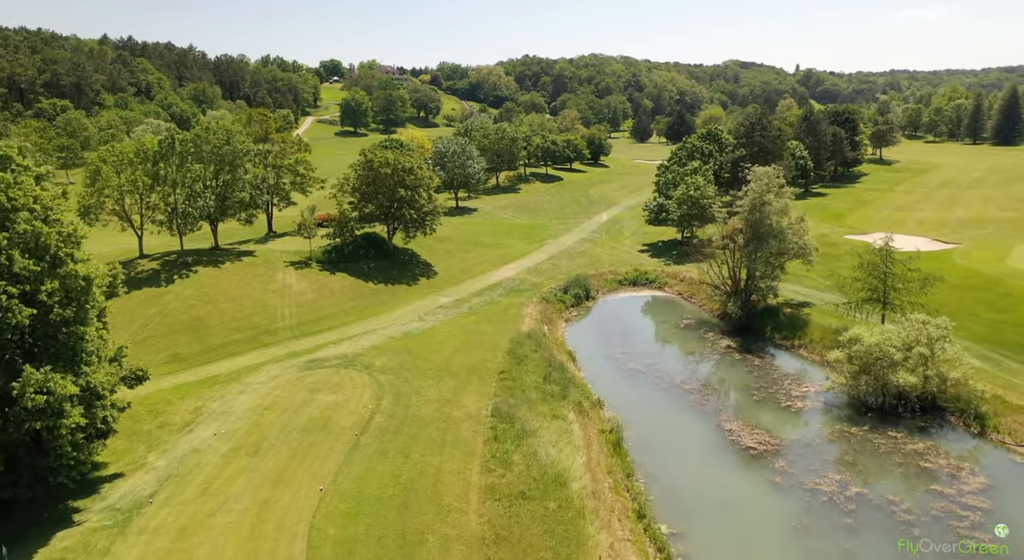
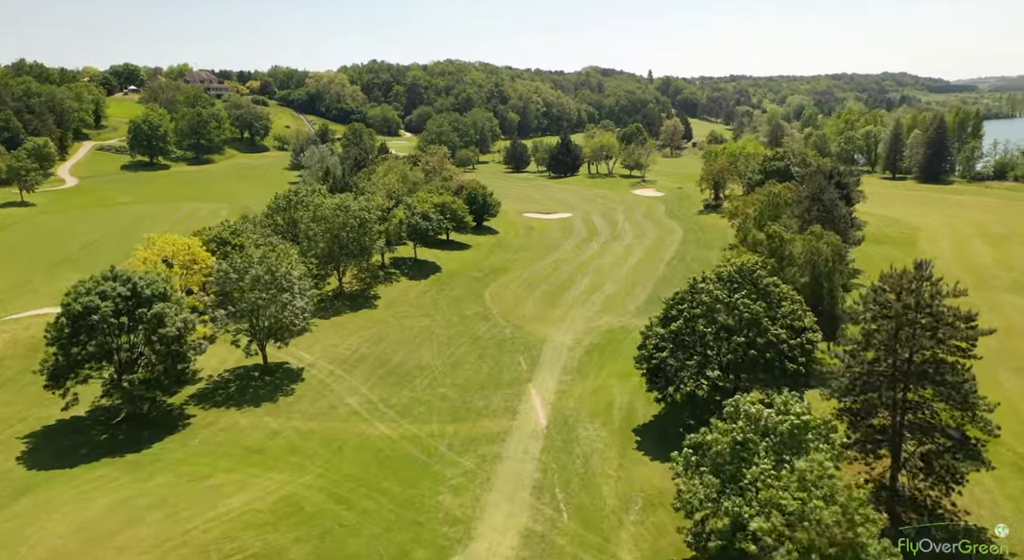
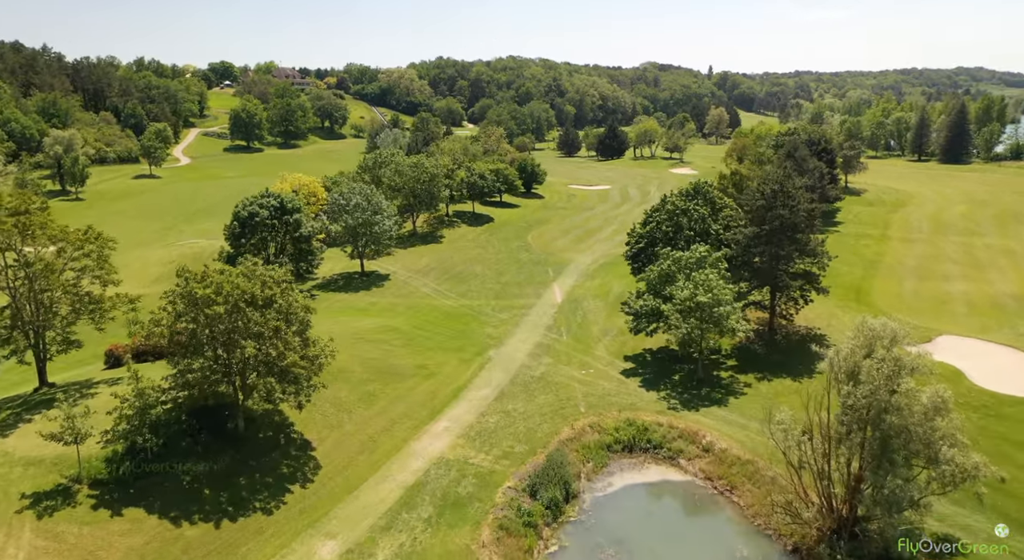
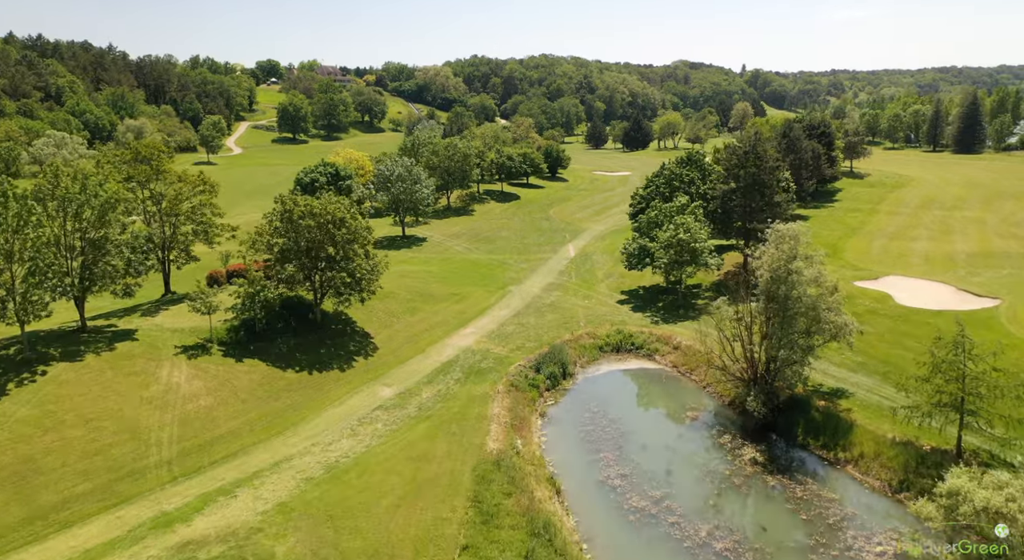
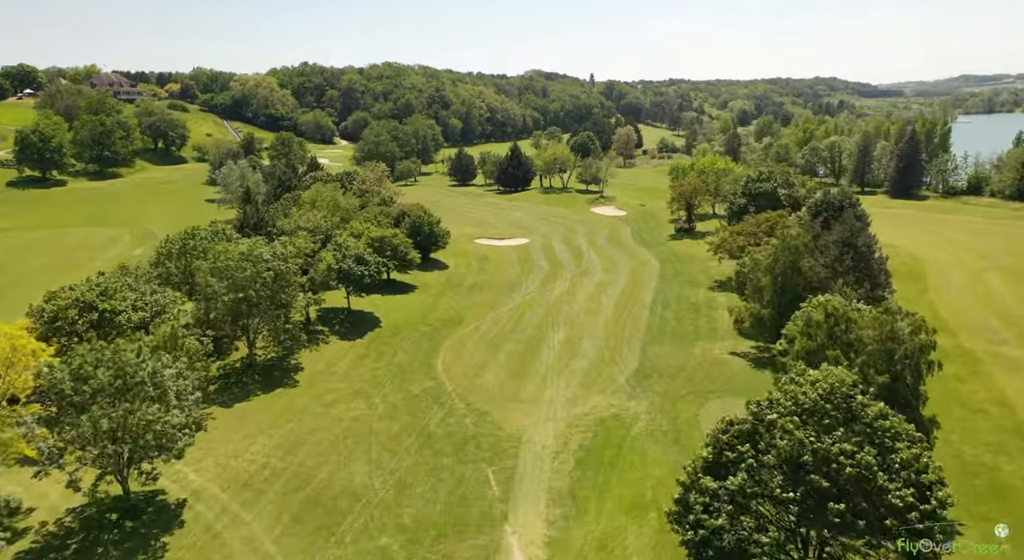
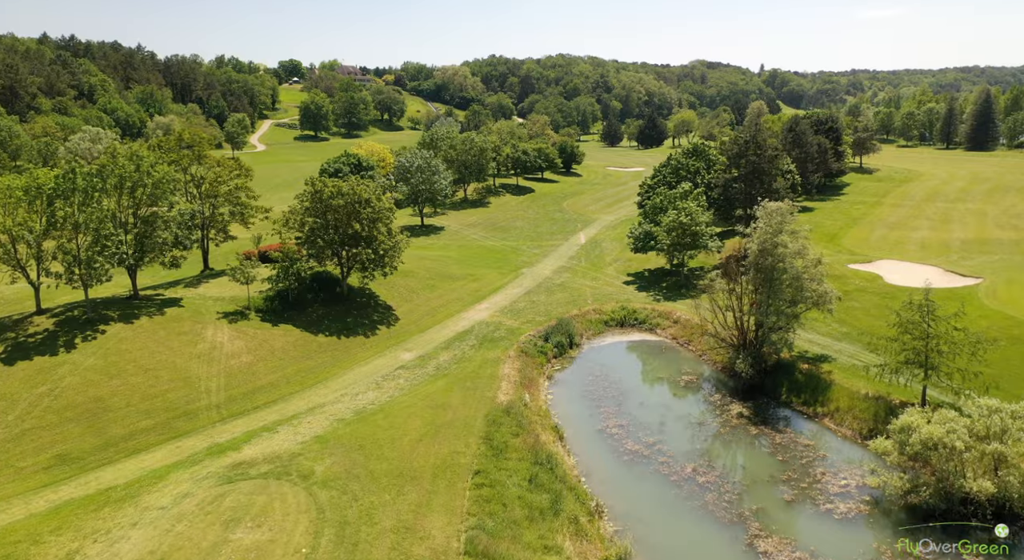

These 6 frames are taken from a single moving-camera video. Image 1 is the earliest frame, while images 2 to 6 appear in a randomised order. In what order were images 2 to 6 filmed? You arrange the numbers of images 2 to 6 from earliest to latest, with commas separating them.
6, 4, 3, 2, 5
